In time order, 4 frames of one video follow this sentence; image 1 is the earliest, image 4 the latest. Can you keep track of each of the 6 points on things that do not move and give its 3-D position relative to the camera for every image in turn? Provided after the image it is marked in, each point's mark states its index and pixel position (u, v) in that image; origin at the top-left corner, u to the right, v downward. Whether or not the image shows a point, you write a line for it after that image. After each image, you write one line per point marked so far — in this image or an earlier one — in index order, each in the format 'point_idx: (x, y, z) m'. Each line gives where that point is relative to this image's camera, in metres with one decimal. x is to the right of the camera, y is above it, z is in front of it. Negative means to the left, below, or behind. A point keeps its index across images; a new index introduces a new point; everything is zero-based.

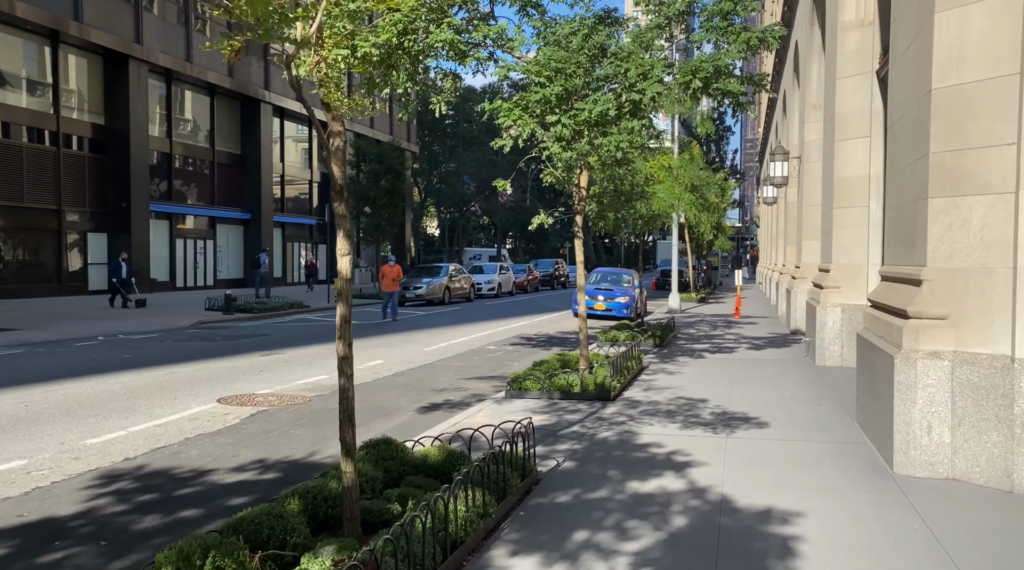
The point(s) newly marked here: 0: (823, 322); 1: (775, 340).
0: (+4.8, -0.6, +12.1) m
1: (+5.6, -1.2, +16.6) m
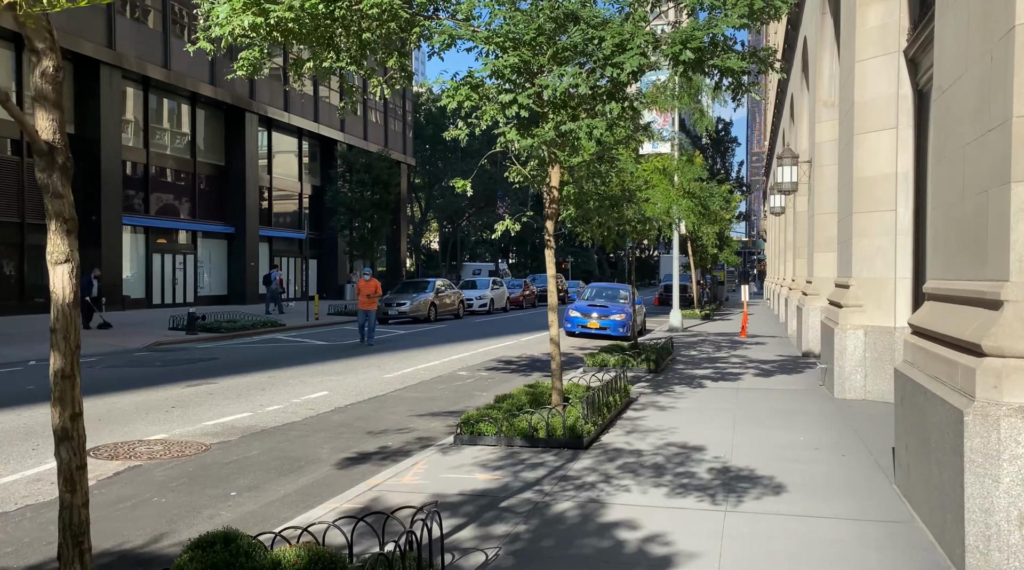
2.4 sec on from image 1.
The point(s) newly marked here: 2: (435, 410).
0: (+4.3, -0.8, +10.3) m
1: (+5.2, -1.5, +14.8) m
2: (-1.0, -1.6, +9.9) m
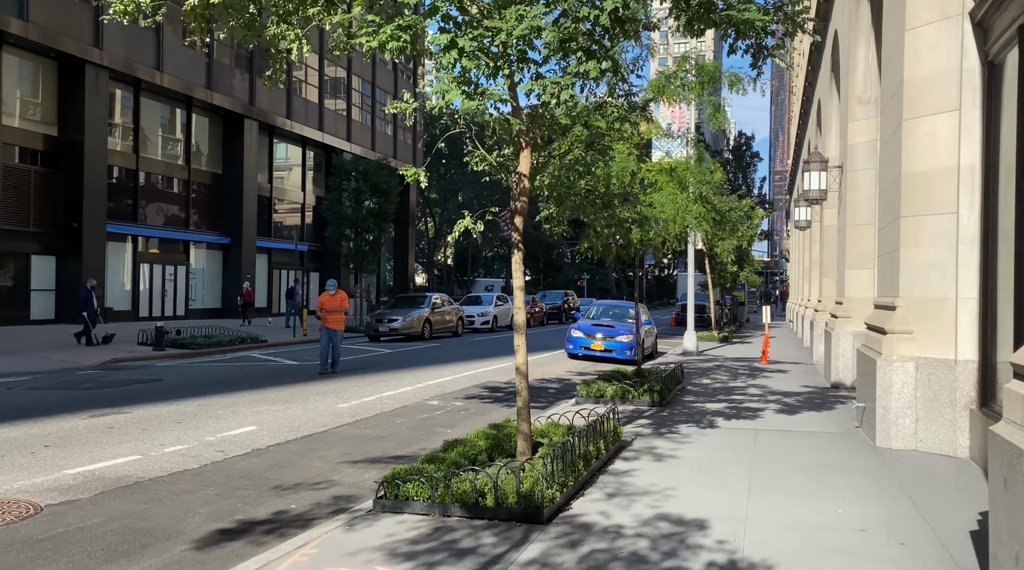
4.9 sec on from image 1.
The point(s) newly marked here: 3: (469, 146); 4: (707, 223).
0: (+3.9, -1.0, +8.2) m
1: (+4.9, -1.8, +12.7) m
2: (-1.4, -1.7, +8.0) m
3: (-0.4, +1.4, +8.1) m
4: (+4.5, +1.4, +18.1) m
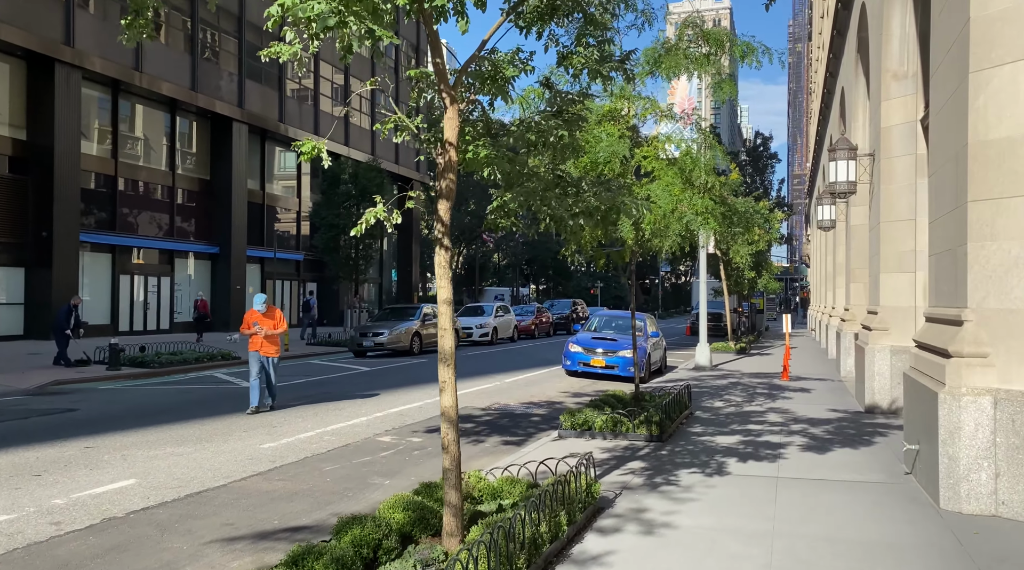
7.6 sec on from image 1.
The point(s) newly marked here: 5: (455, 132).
0: (+3.5, -1.1, +6.1) m
1: (+4.5, -1.9, +10.6) m
2: (-1.8, -1.8, +6.0) m
3: (-0.9, +1.3, +6.1) m
4: (+4.2, +1.2, +16.0) m
5: (-0.4, +1.0, +5.0) m
